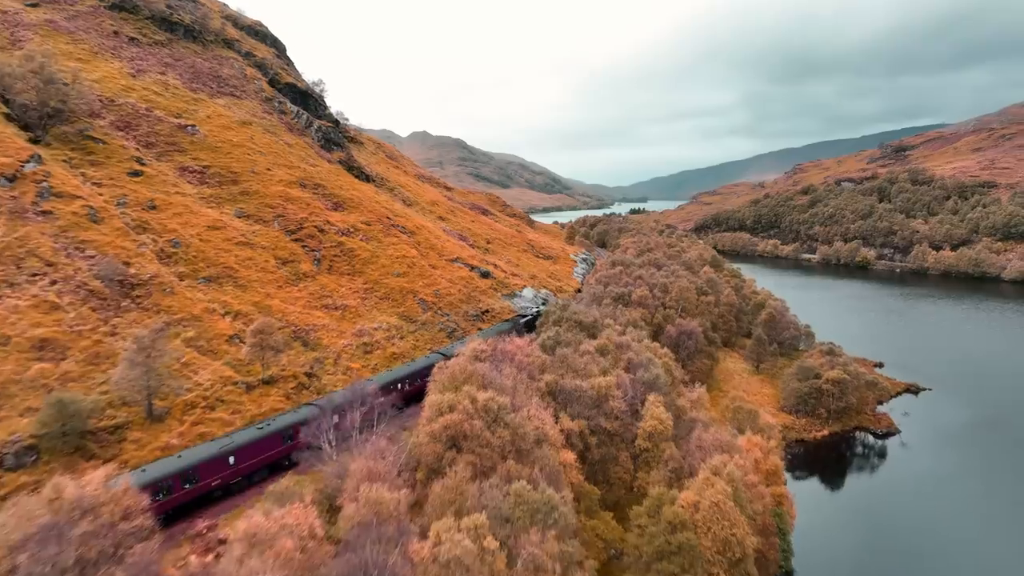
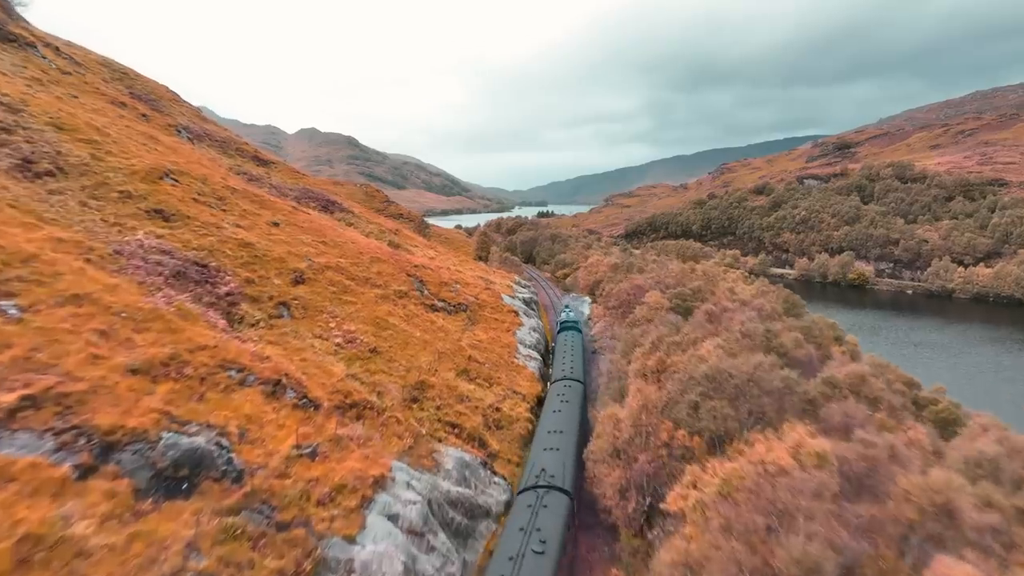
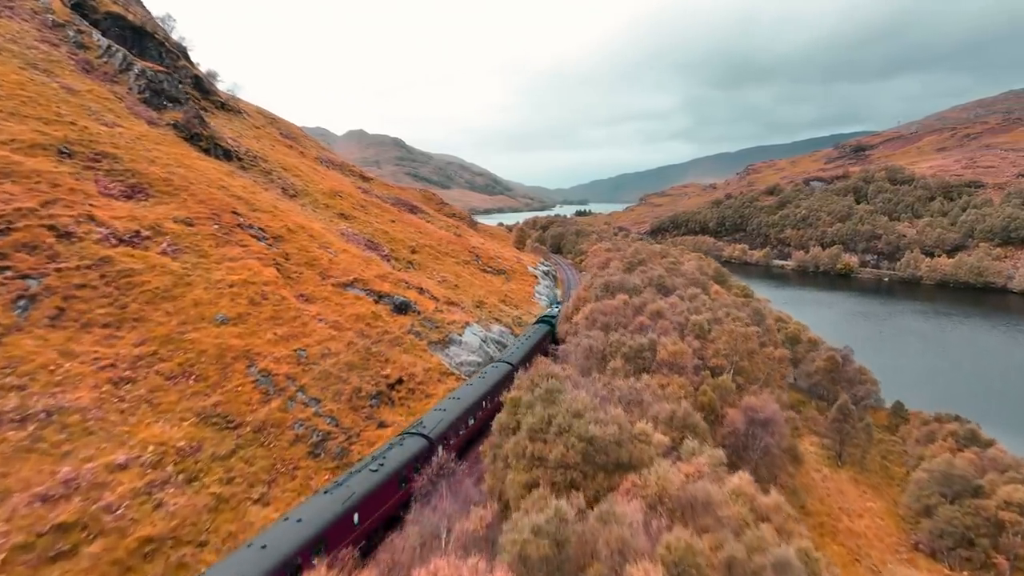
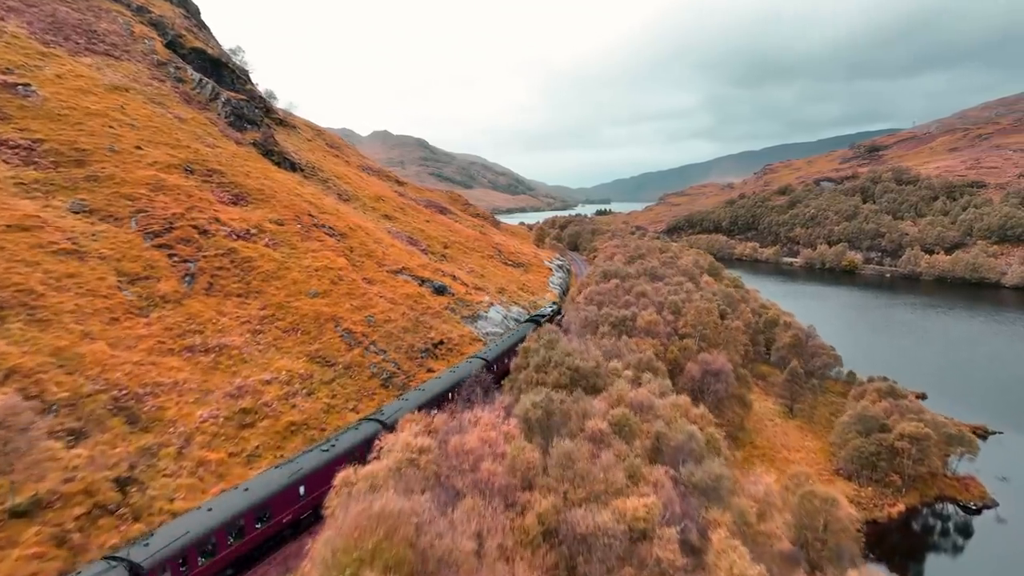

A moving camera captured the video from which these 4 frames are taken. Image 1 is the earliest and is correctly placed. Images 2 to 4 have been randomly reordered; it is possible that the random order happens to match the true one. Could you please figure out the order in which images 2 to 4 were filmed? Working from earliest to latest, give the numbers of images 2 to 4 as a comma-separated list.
4, 3, 2
